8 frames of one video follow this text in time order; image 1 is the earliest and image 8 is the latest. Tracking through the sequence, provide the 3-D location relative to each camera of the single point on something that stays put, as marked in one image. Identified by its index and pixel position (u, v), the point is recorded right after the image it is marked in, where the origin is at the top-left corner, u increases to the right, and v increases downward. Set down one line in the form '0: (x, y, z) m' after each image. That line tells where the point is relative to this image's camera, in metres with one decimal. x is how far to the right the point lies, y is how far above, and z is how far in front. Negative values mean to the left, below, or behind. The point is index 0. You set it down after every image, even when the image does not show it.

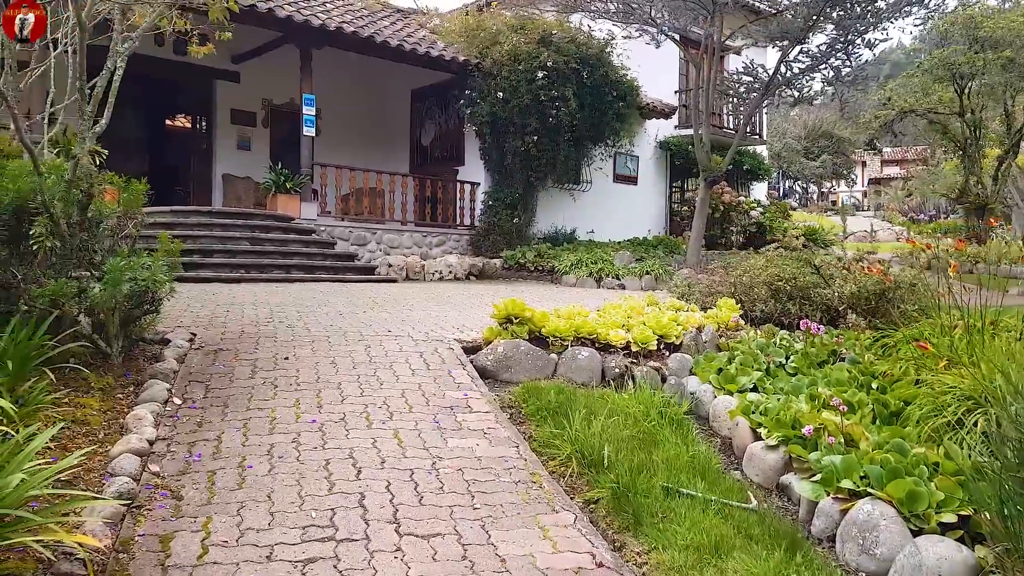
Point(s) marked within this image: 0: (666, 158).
0: (+3.1, +2.6, +15.5) m
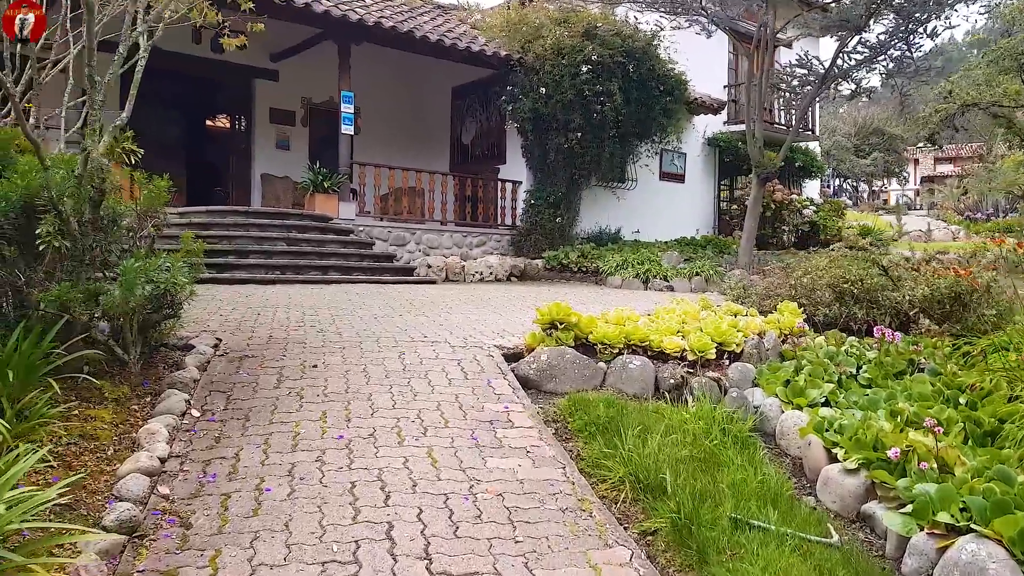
0: (+3.9, +2.6, +15.0) m
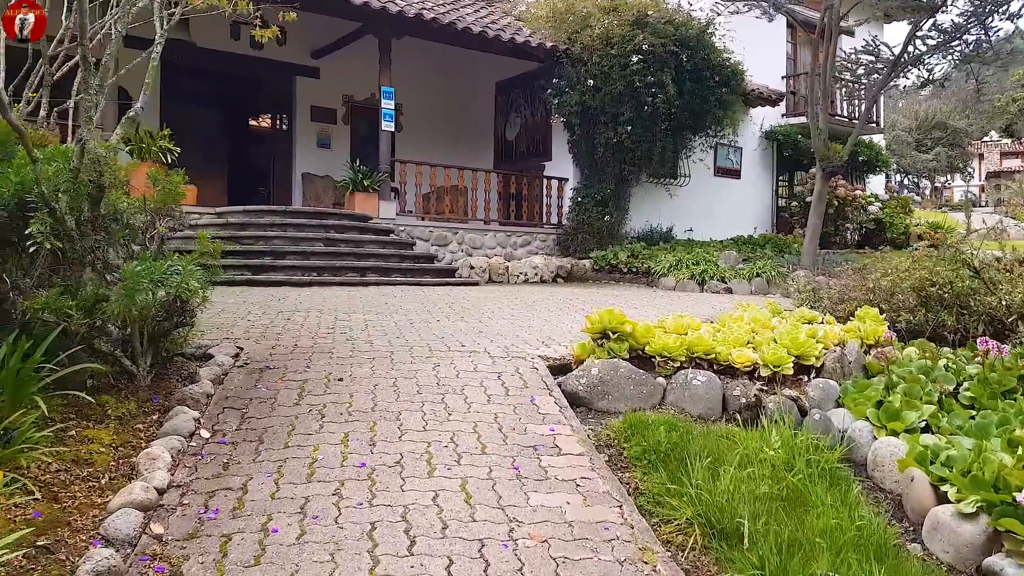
0: (+4.8, +2.5, +14.3) m
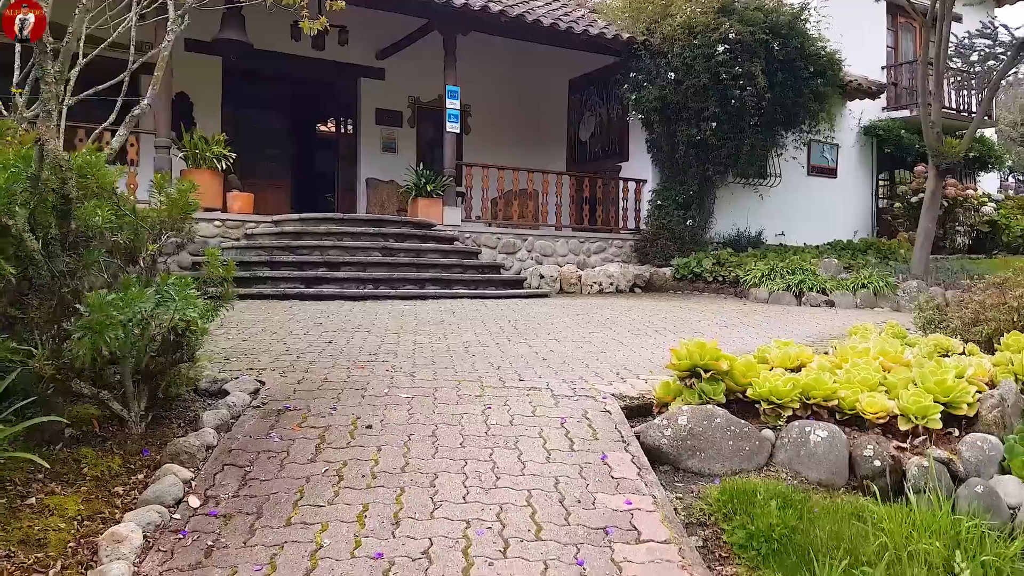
0: (+6.1, +2.4, +13.1) m
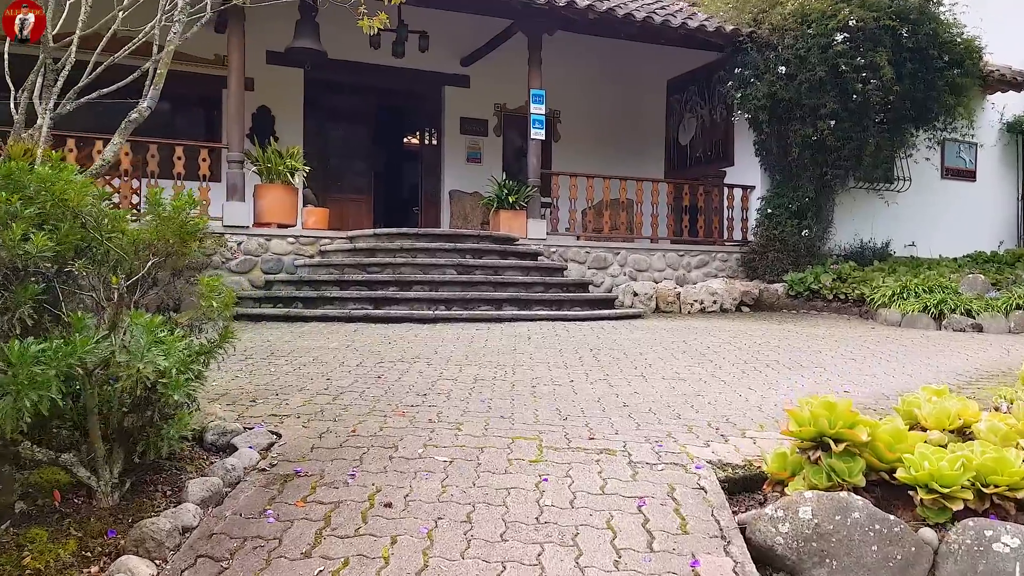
0: (+7.5, +2.1, +11.5) m
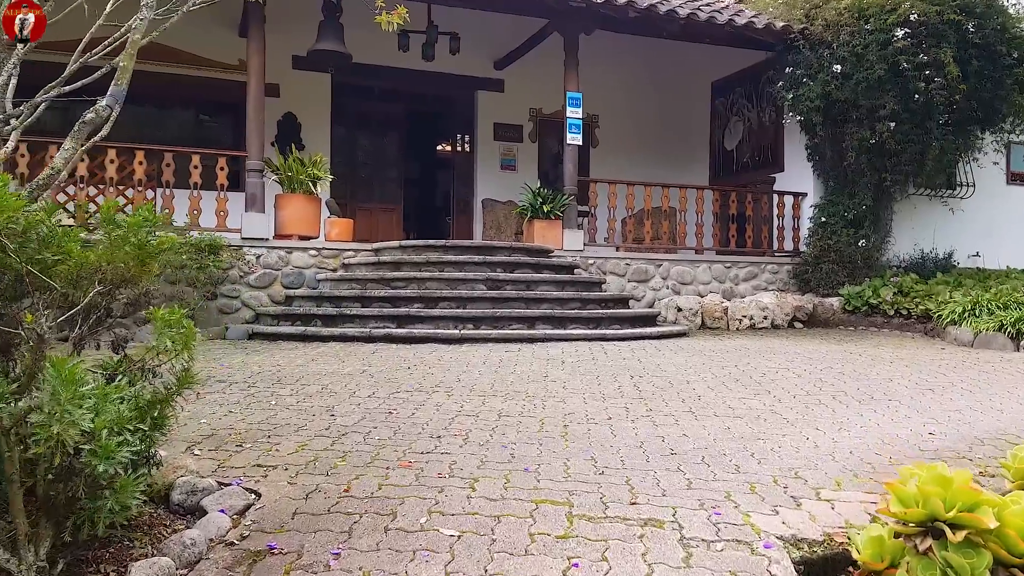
0: (+8.0, +2.0, +10.6) m
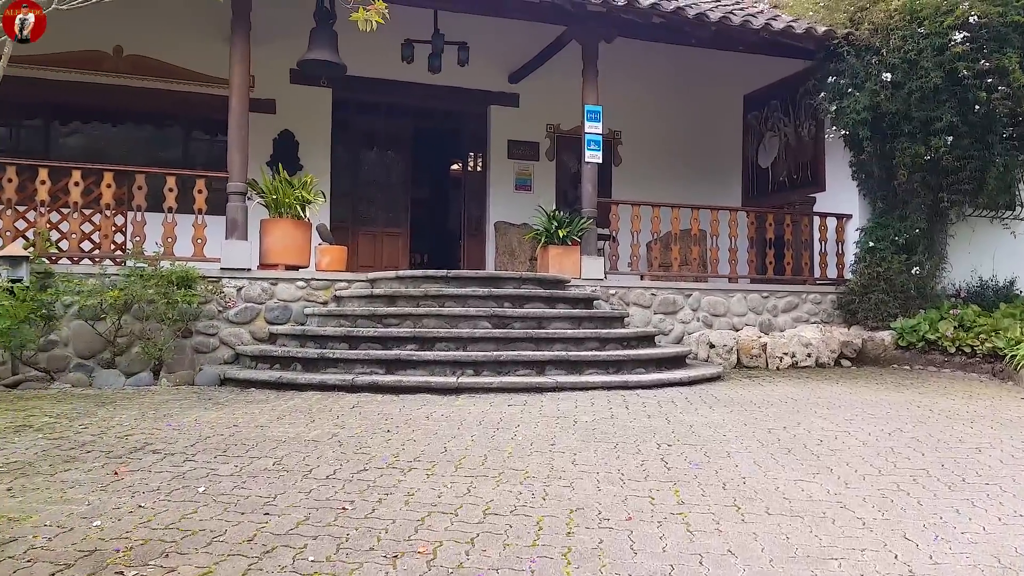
0: (+8.2, +1.6, +9.6) m
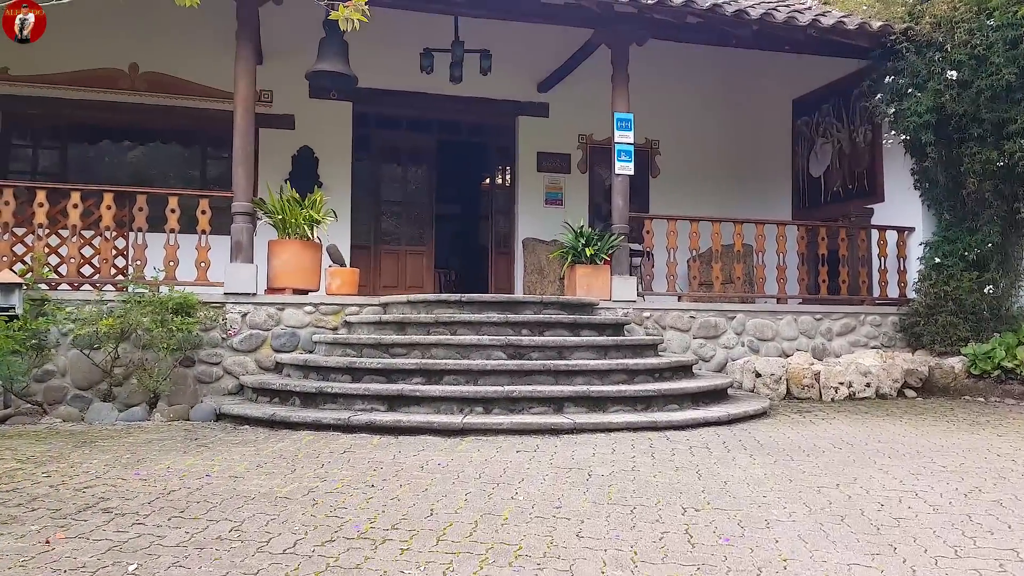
0: (+8.6, +1.4, +8.6) m
